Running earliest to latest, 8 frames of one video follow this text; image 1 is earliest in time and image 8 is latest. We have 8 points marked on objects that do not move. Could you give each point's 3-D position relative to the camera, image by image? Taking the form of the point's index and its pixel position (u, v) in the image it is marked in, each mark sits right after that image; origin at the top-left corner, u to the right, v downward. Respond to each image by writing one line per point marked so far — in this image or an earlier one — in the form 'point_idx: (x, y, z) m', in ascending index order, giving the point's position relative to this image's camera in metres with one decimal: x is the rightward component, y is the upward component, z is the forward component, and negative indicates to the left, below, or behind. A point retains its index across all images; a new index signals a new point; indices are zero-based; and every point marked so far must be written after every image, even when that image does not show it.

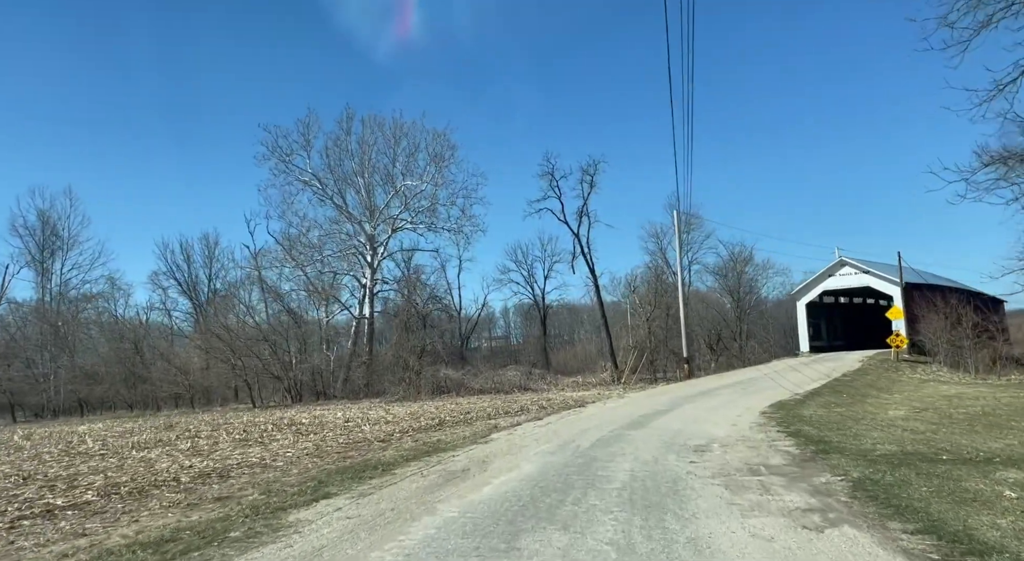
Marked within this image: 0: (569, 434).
0: (+1.0, -2.6, +11.8) m
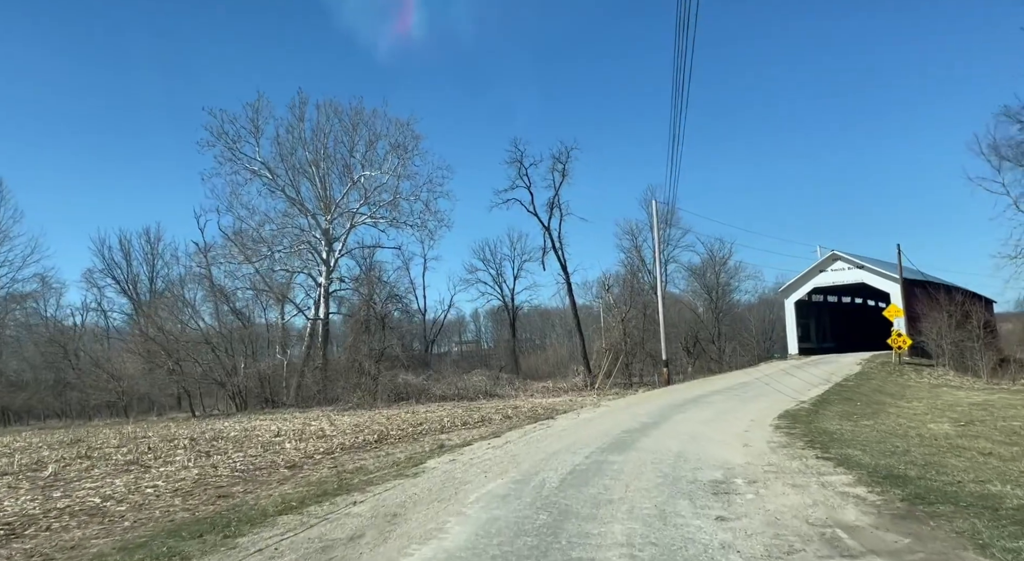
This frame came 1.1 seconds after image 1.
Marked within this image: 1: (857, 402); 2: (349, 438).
0: (+0.2, -2.2, +8.6) m
1: (+8.2, -2.9, +17.0) m
2: (-4.0, -3.8, +17.3) m
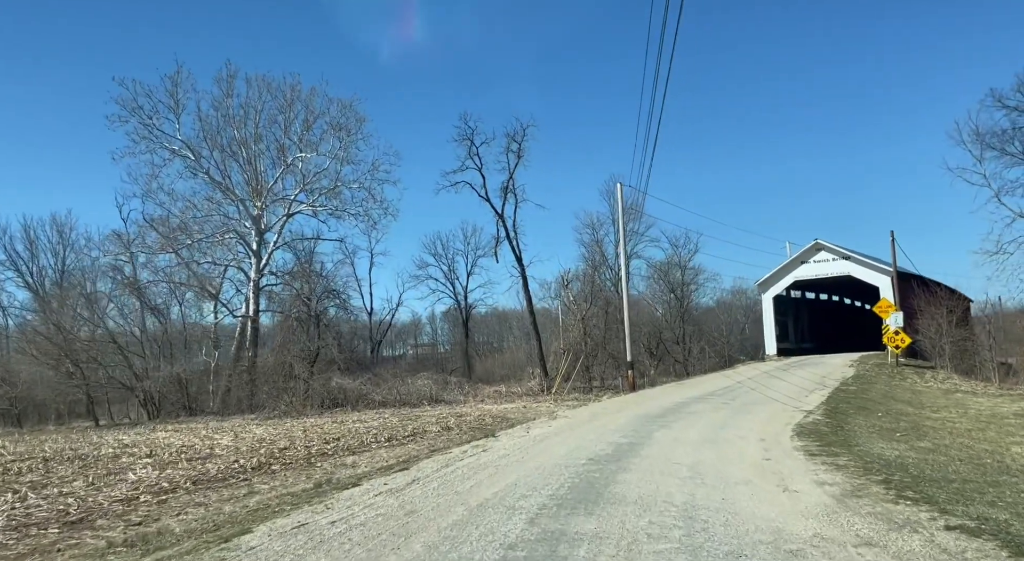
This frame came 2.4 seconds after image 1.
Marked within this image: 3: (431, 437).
0: (-0.5, -1.7, +4.8) m
1: (+7.0, -2.5, +13.6) m
2: (-5.2, -3.4, +13.2) m
3: (-1.9, -3.7, +16.7) m
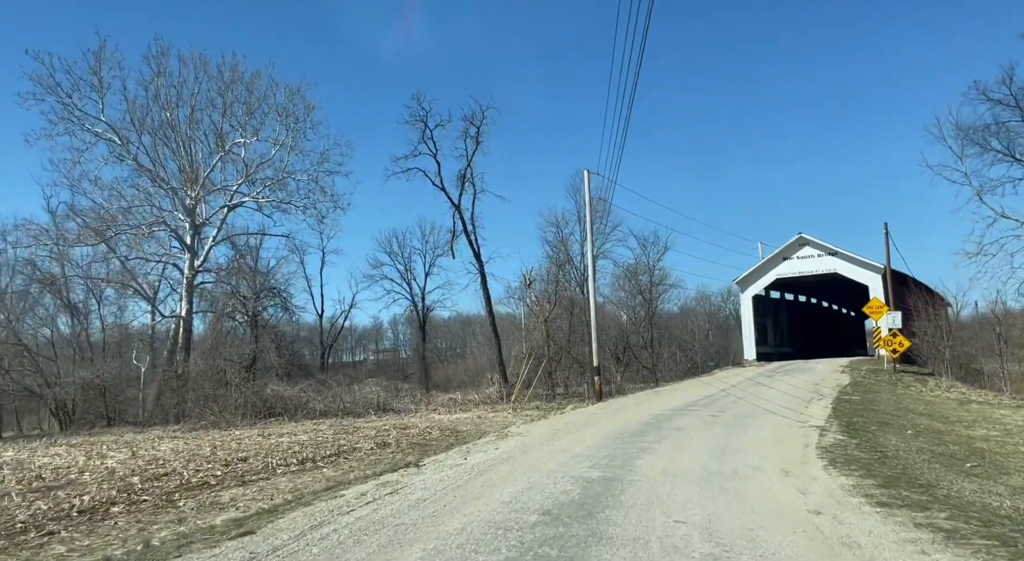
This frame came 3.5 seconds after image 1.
0: (-1.0, -1.4, +1.8) m
1: (+6.0, -2.3, +11.0) m
2: (-6.1, -3.0, +10.0) m
3: (-3.0, -3.4, +13.6) m
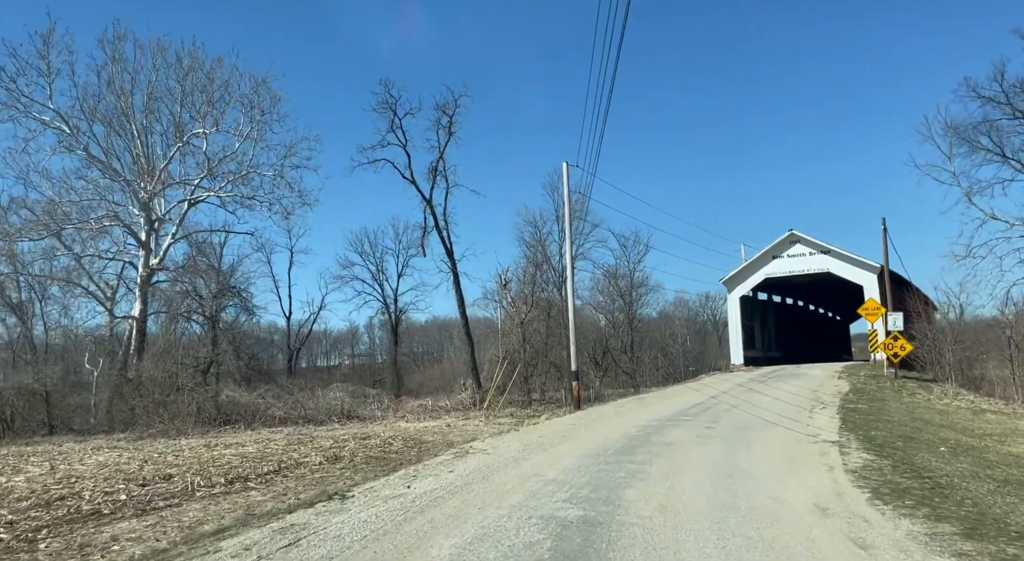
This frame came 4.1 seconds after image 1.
0: (-1.2, -1.1, 0.0) m
1: (+5.5, -2.2, +9.4) m
2: (-6.6, -2.8, +8.0) m
3: (-3.5, -3.2, +11.7) m
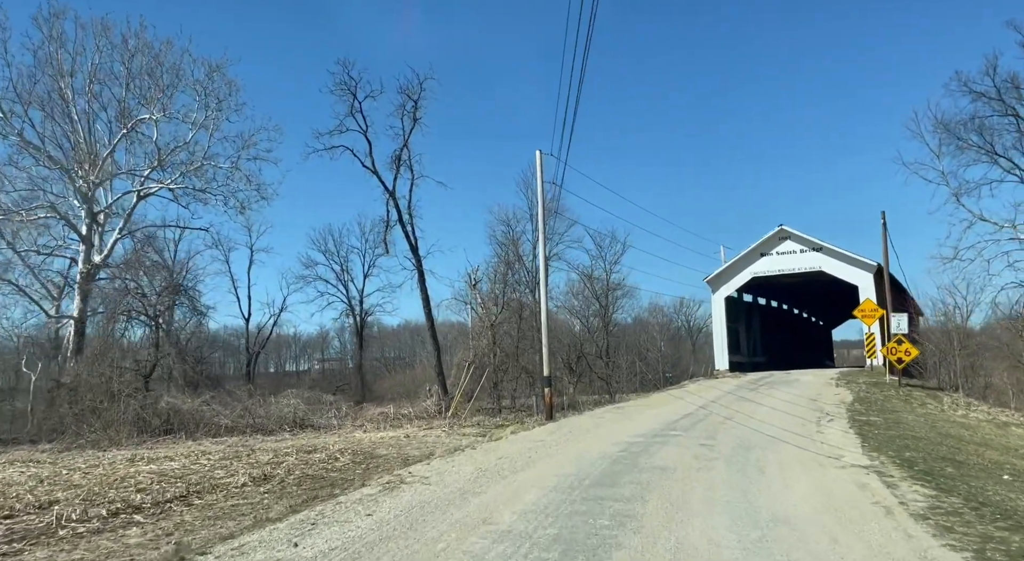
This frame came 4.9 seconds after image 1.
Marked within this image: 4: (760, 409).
0: (-1.4, -0.8, -2.1) m
1: (+5.0, -2.0, +7.5) m
2: (-7.1, -2.5, +5.7) m
3: (-4.2, -3.0, +9.5) m
4: (+4.8, -2.5, +13.8) m
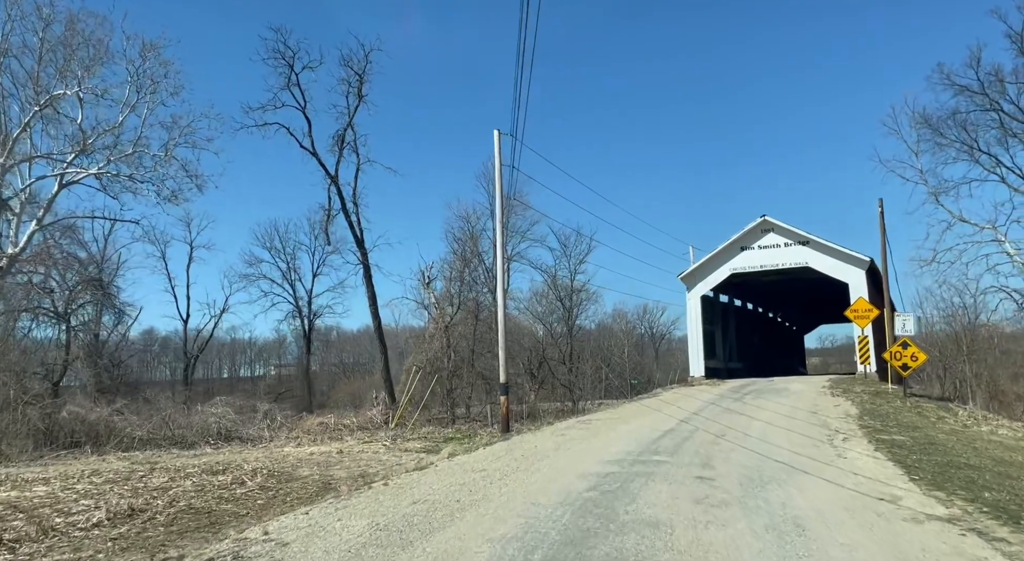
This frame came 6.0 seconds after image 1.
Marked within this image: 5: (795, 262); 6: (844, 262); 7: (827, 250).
0: (-1.5, -0.4, -4.7) m
1: (+4.4, -1.7, +5.1) m
2: (-7.6, -2.1, +2.7) m
3: (-4.9, -2.7, +6.7) m
4: (+3.9, -2.3, +11.4) m
5: (+7.9, +0.5, +19.7) m
6: (+8.9, +0.5, +19.0) m
7: (+8.5, +0.8, +19.2) m
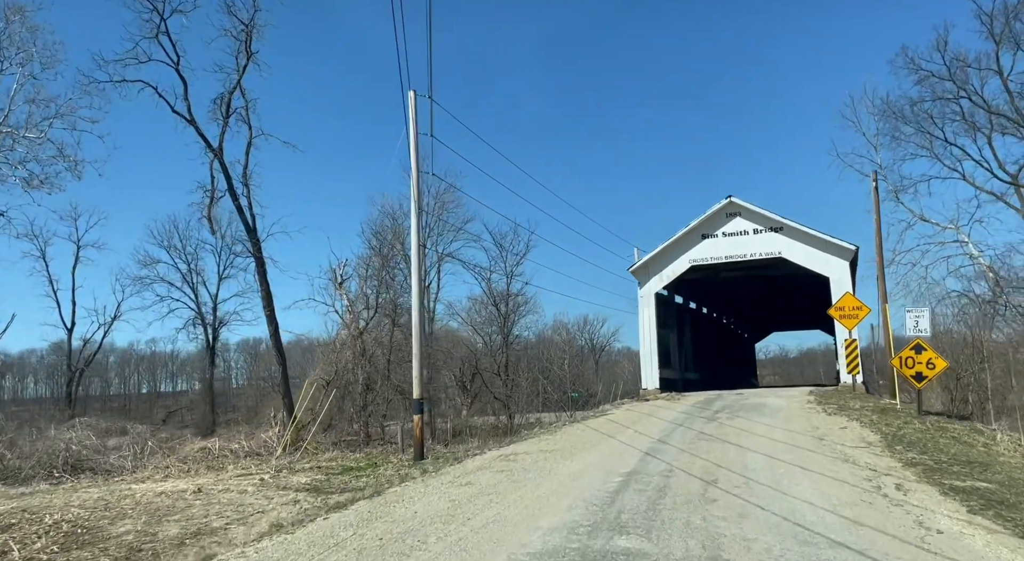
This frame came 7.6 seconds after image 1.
0: (-1.4, +0.2, -8.6) m
1: (+3.7, -1.3, +1.7) m
2: (-8.1, -1.6, -1.7) m
3: (-5.7, -2.3, +2.5) m
4: (+2.7, -2.0, +8.0) m
5: (+5.9, +0.7, +16.6) m
6: (+7.0, +0.7, +15.9) m
7: (+6.6, +1.0, +16.2) m
